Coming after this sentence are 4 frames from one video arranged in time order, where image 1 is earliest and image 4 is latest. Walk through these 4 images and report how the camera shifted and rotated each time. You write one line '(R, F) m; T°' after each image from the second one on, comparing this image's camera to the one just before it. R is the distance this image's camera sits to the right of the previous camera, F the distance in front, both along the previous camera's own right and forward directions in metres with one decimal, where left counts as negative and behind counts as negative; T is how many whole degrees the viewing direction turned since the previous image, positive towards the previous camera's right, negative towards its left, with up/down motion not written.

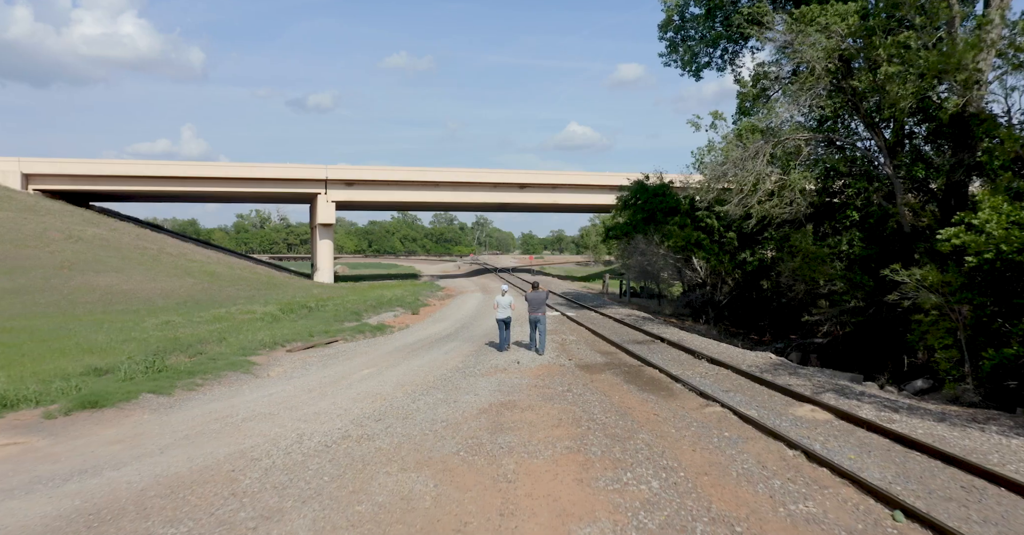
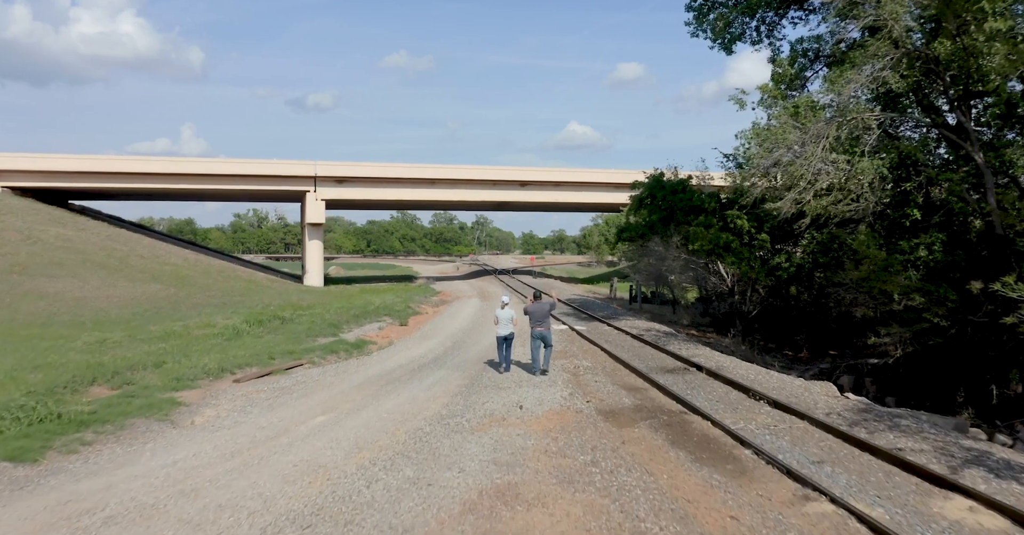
(0.0, +2.9) m; 0°
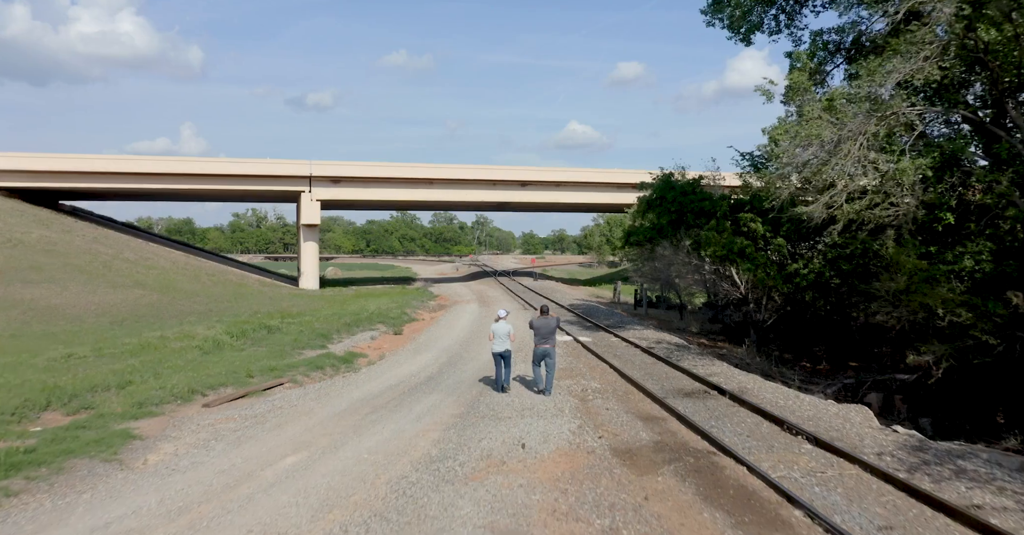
(0.0, +1.2) m; 0°
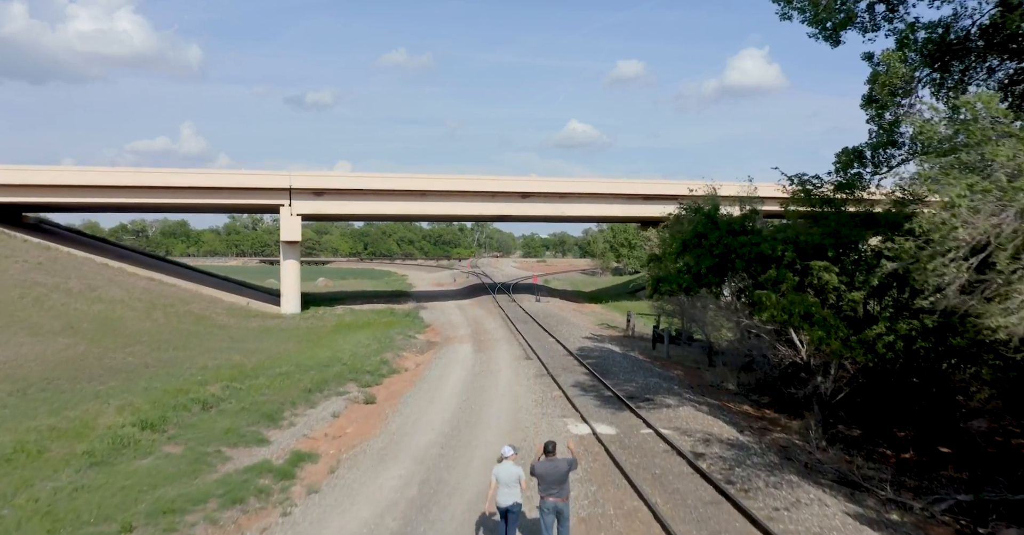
(0.0, +4.3) m; 0°
